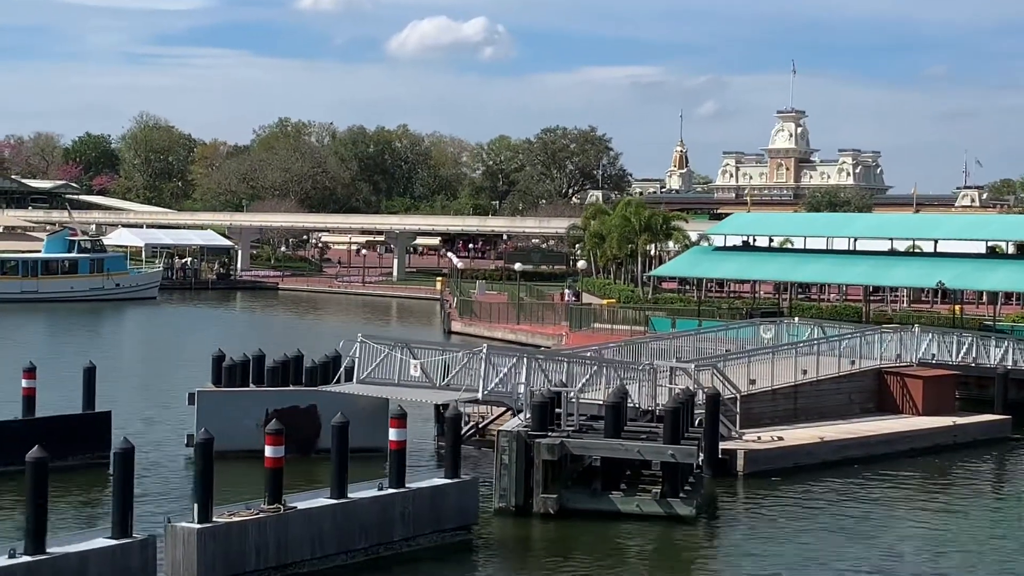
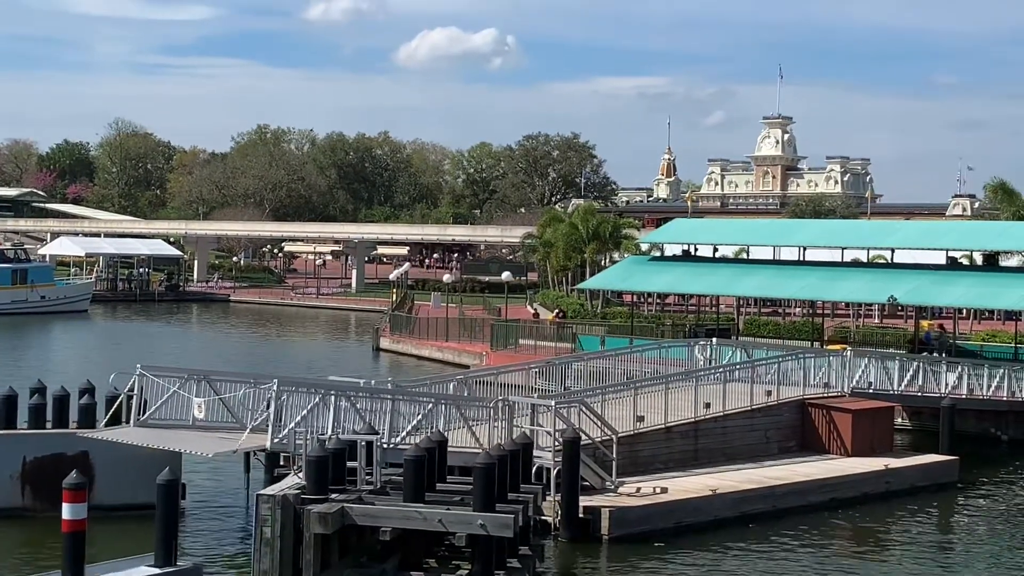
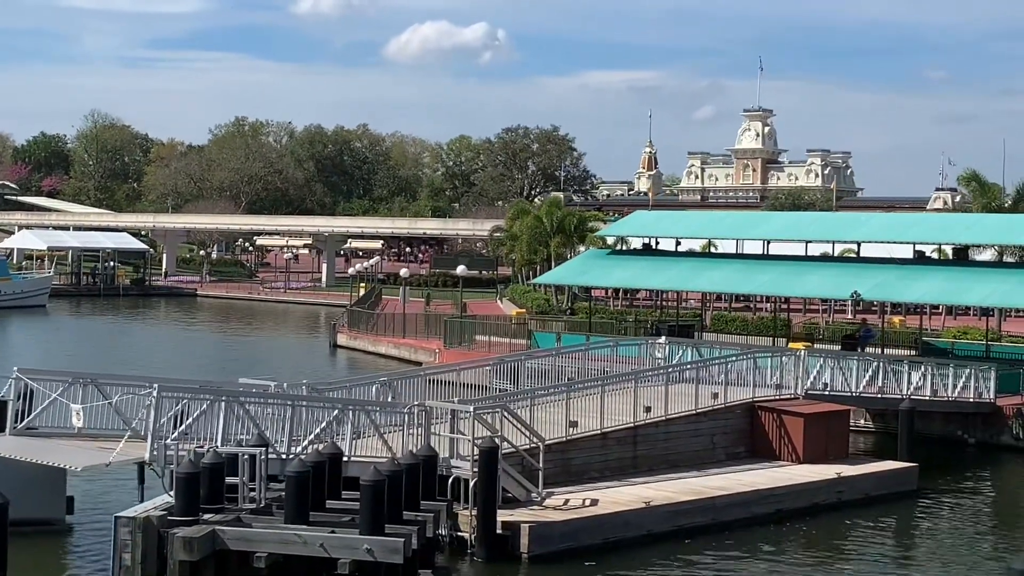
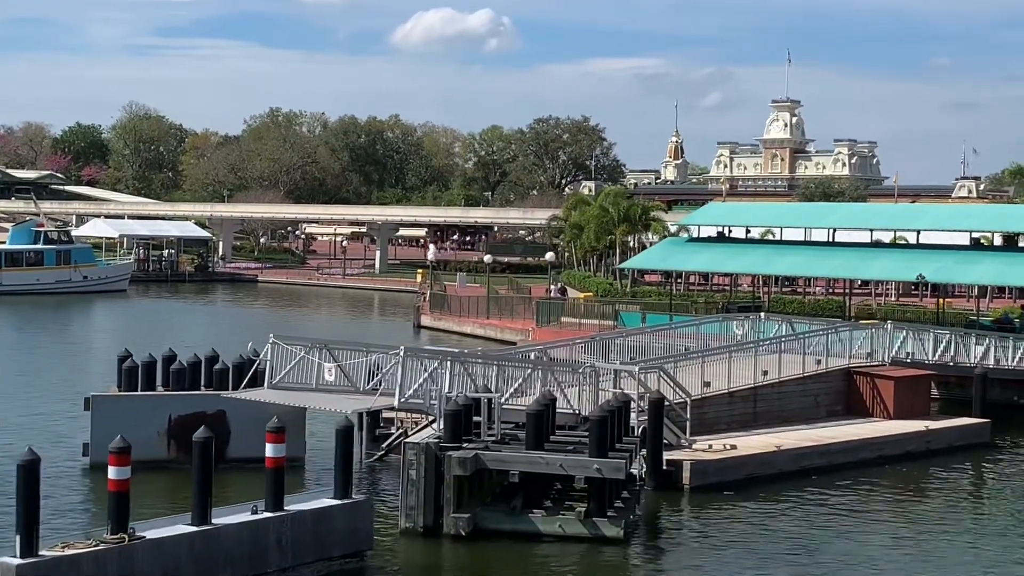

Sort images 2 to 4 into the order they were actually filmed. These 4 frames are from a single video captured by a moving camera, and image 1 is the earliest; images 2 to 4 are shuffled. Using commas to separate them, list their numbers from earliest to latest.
4, 2, 3
